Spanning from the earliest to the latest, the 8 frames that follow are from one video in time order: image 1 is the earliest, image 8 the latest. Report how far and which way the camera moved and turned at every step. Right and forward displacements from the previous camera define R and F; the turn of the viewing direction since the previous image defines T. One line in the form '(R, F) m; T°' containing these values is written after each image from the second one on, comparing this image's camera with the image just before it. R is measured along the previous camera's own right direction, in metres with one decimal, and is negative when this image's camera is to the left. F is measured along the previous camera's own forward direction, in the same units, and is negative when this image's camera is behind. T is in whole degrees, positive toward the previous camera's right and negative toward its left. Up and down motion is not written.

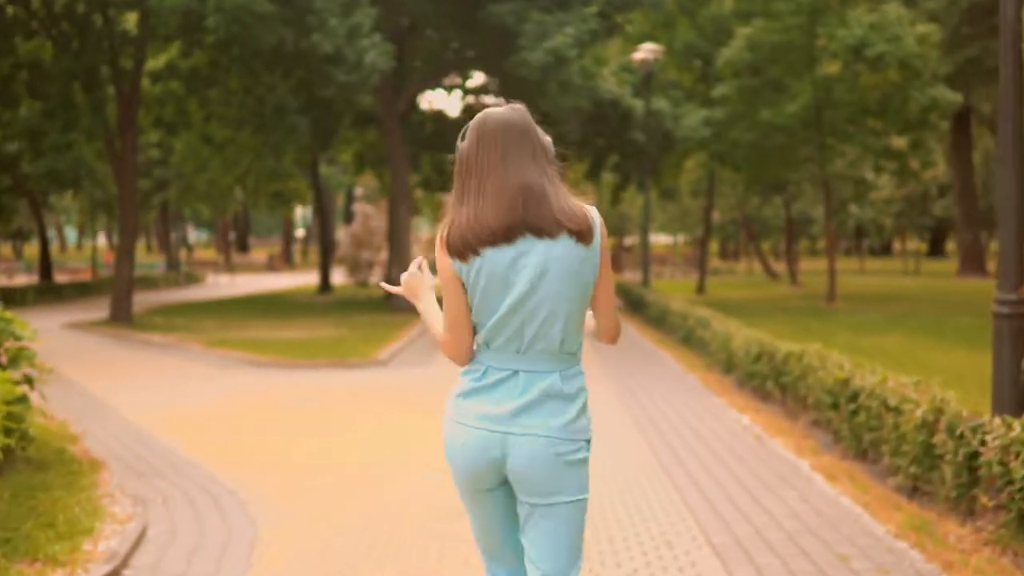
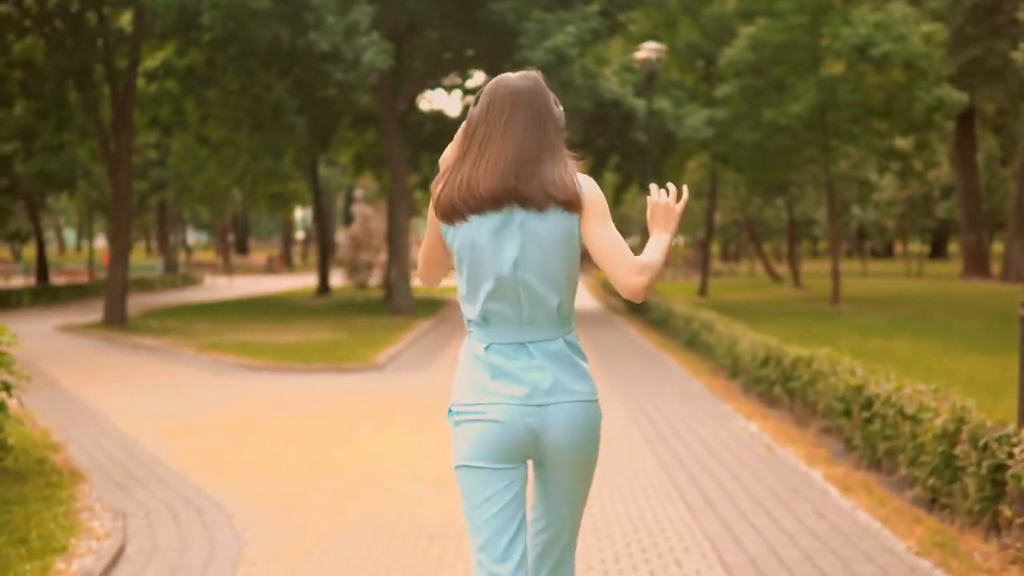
(0.0, +0.4) m; 0°
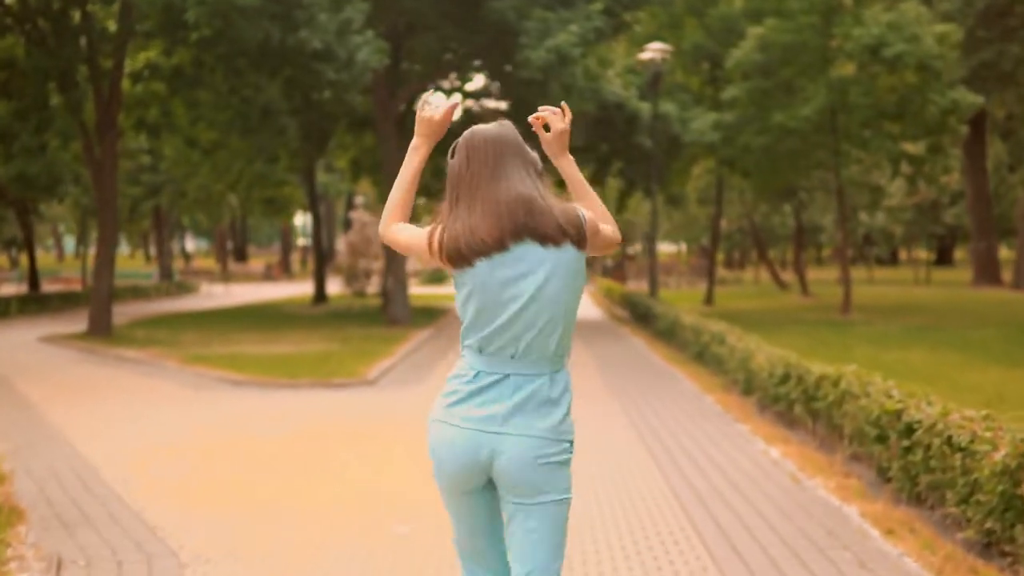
(0.0, +1.0) m; 0°
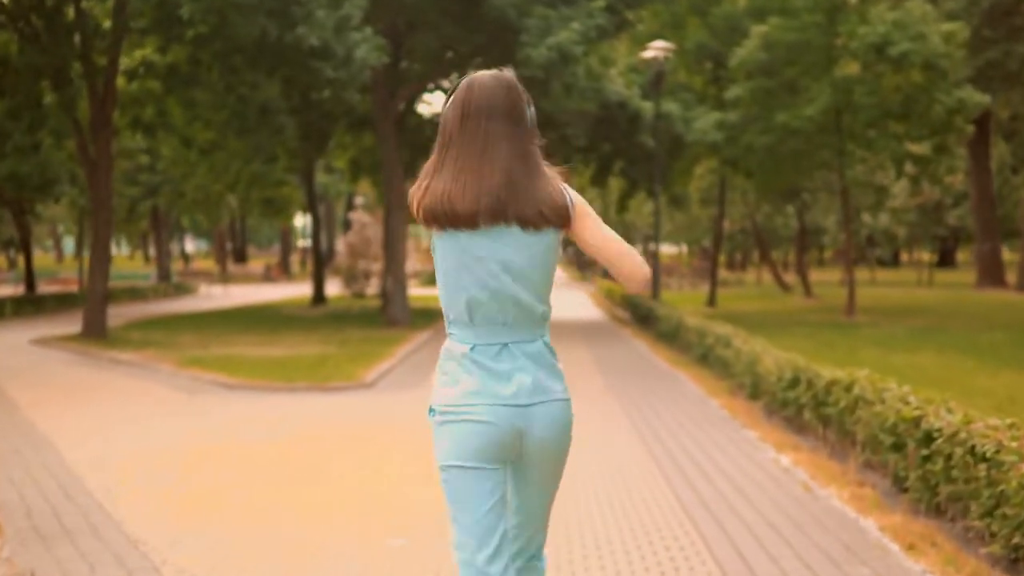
(0.0, +0.4) m; 0°
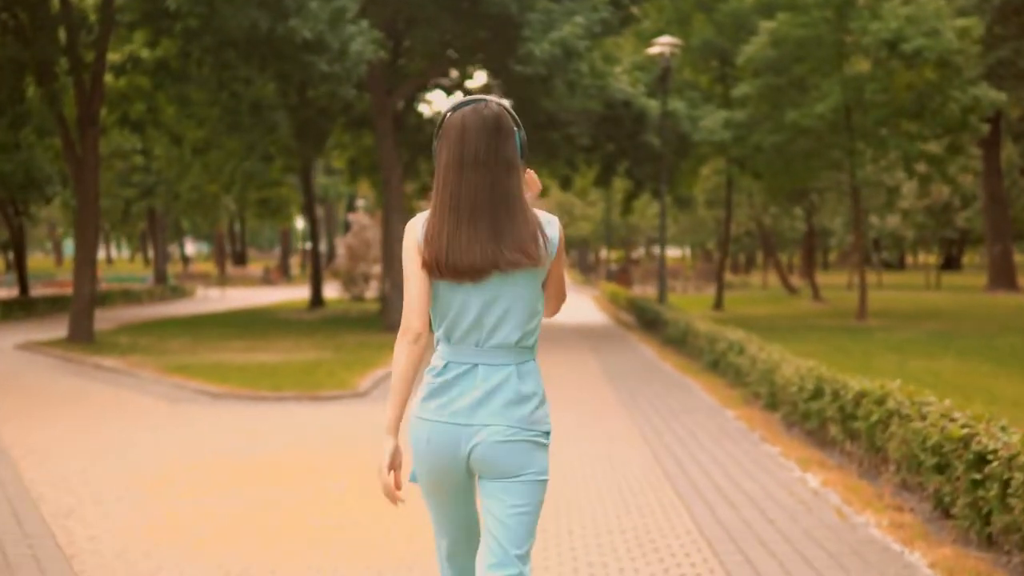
(0.0, +0.9) m; 0°
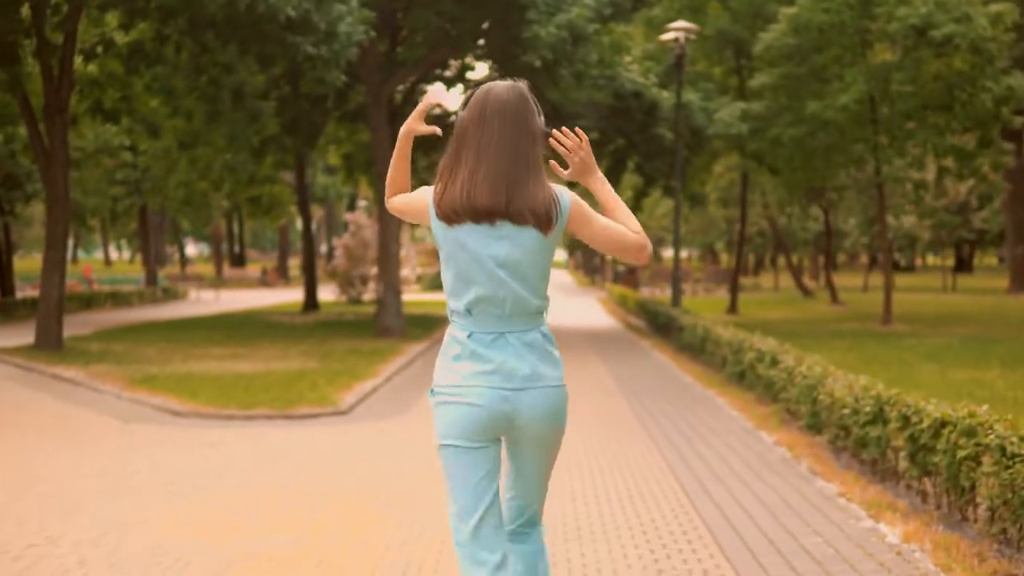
(0.0, +1.8) m; 0°
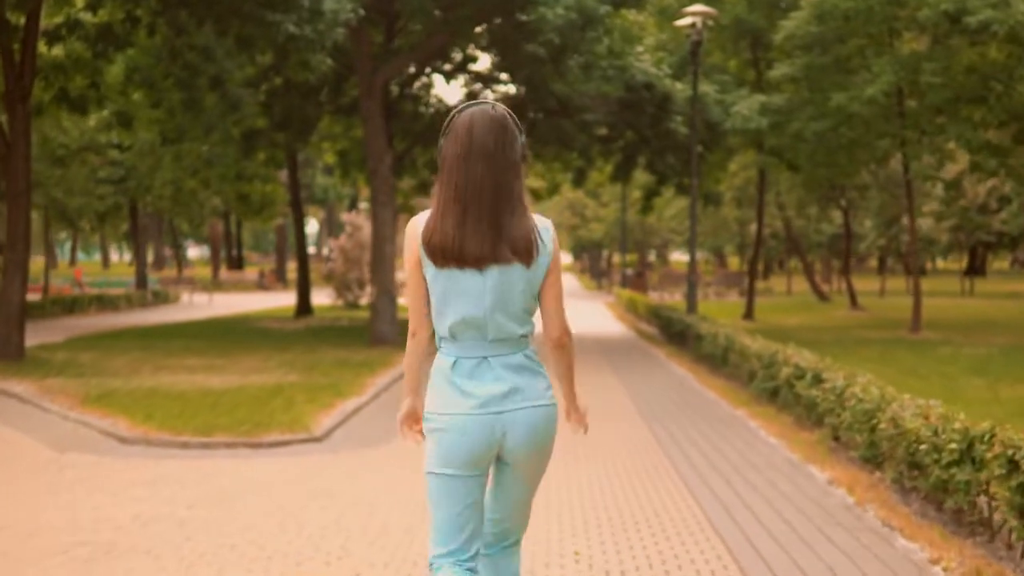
(0.0, +1.8) m; 0°
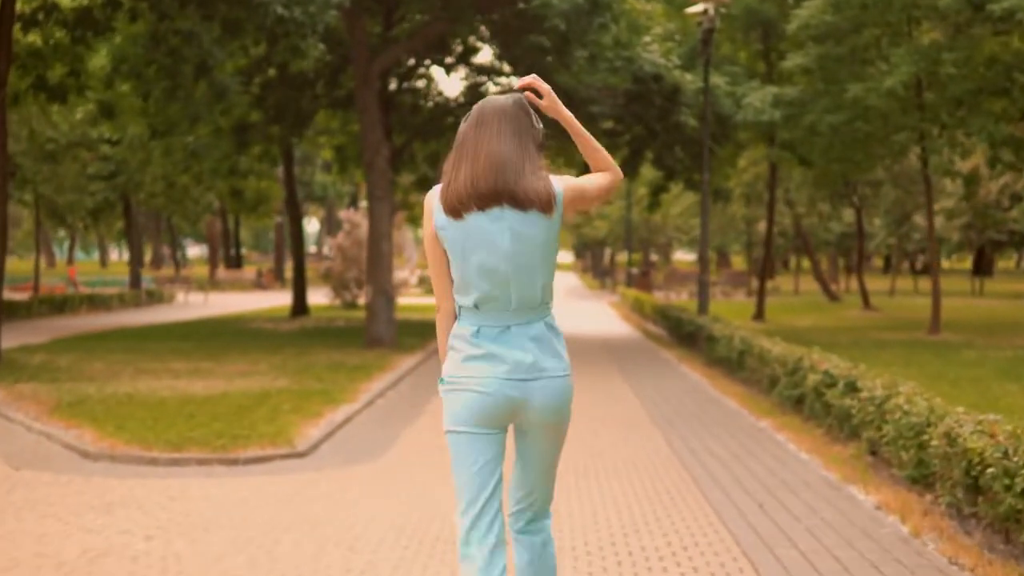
(0.0, +1.1) m; 0°
